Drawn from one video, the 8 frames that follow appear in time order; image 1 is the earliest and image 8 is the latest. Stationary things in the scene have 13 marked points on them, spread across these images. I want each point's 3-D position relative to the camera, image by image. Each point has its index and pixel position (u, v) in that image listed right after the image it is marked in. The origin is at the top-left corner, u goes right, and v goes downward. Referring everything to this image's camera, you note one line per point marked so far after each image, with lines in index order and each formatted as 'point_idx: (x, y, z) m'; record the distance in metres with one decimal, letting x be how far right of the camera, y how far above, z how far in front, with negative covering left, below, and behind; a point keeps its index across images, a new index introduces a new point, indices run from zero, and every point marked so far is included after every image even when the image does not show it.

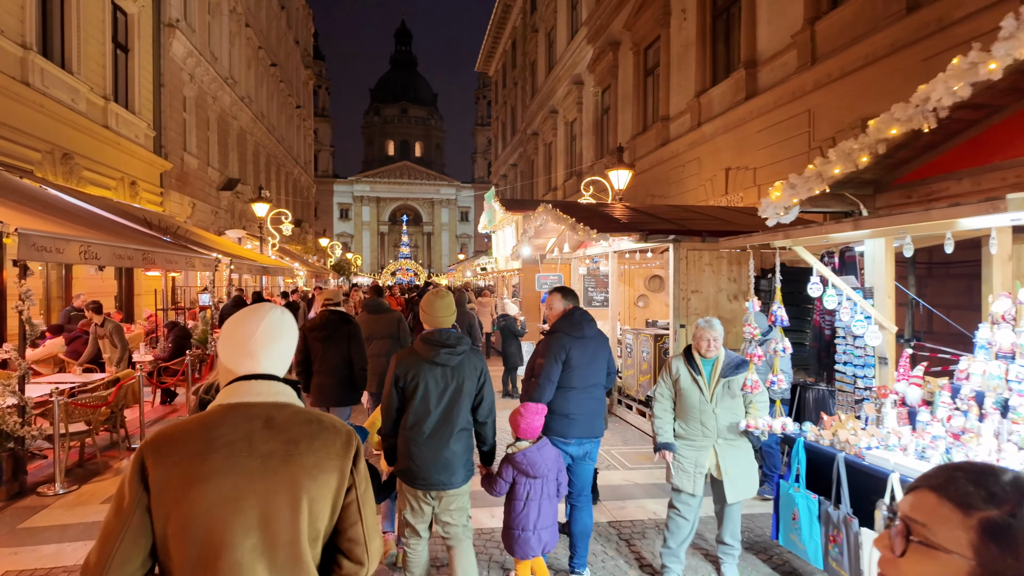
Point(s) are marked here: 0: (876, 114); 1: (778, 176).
0: (+5.6, +2.7, +9.3) m
1: (+5.2, +2.2, +11.8) m
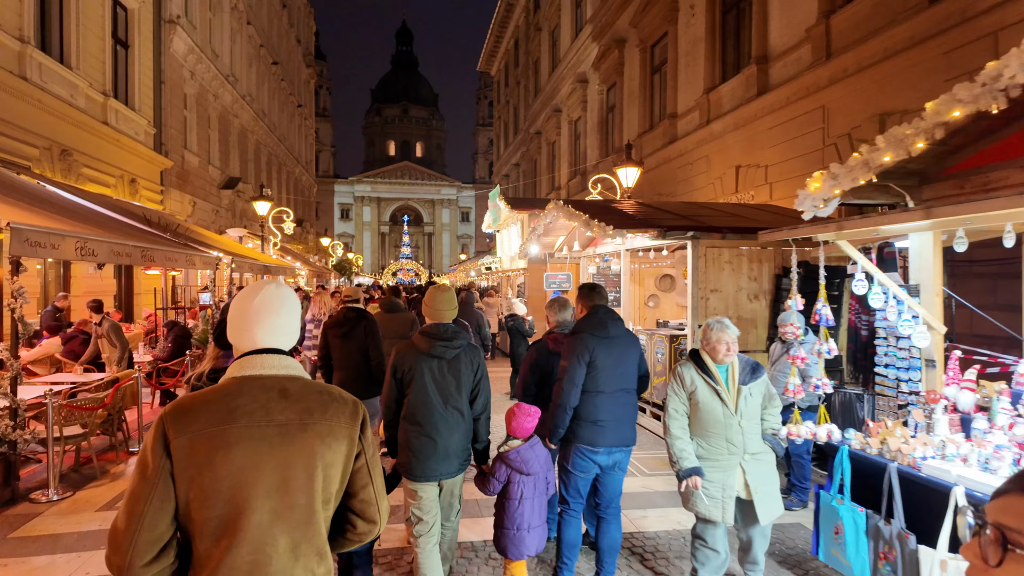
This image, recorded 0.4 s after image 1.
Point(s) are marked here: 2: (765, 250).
0: (+5.8, +2.7, +9.1) m
1: (+5.3, +2.2, +11.6) m
2: (+2.8, +0.4, +6.7) m
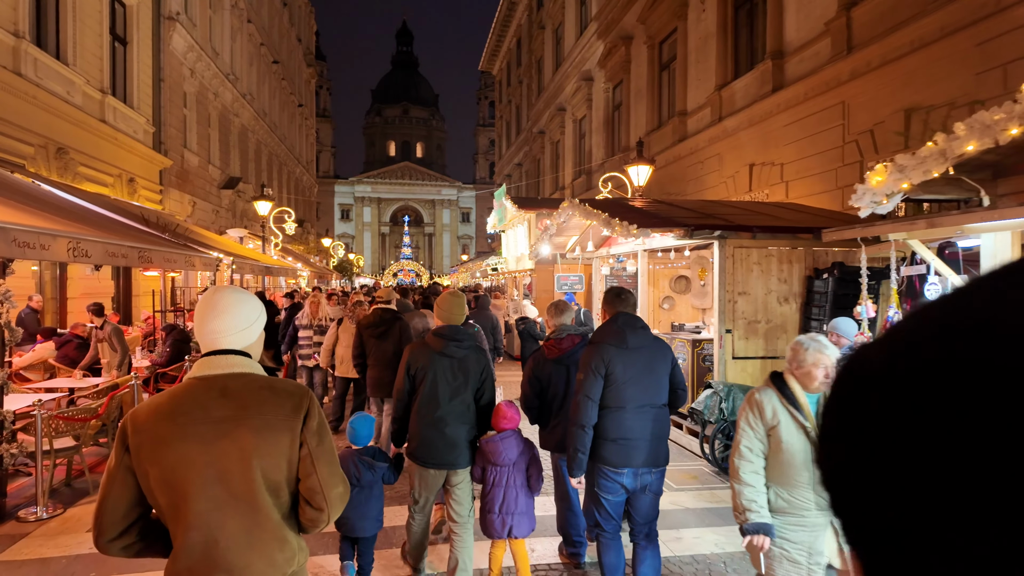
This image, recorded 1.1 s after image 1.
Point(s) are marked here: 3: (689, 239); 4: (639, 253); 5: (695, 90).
0: (+5.9, +2.7, +8.7) m
1: (+5.5, +2.2, +11.2) m
2: (+3.0, +0.4, +6.3) m
3: (+1.8, +0.5, +6.2) m
4: (+1.7, +0.5, +8.0) m
5: (+4.7, +5.1, +15.5) m
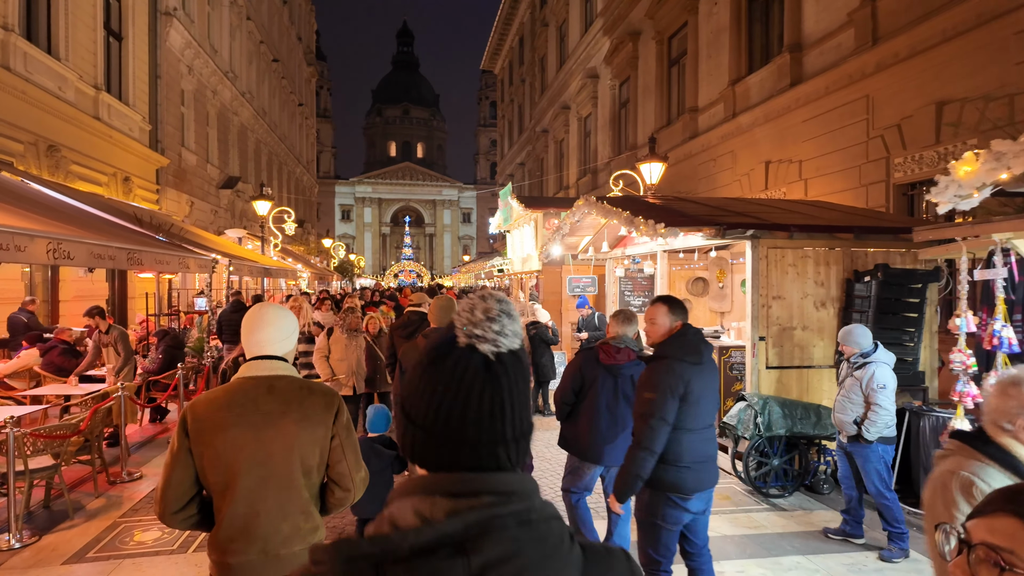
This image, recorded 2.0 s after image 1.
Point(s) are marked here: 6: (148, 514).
0: (+6.1, +2.6, +8.3) m
1: (+5.6, +2.1, +10.8) m
2: (+3.1, +0.4, +5.9) m
3: (+2.0, +0.5, +5.7) m
4: (+1.9, +0.4, +7.6) m
5: (+4.8, +5.0, +15.0) m
6: (-3.1, -1.9, +5.1) m
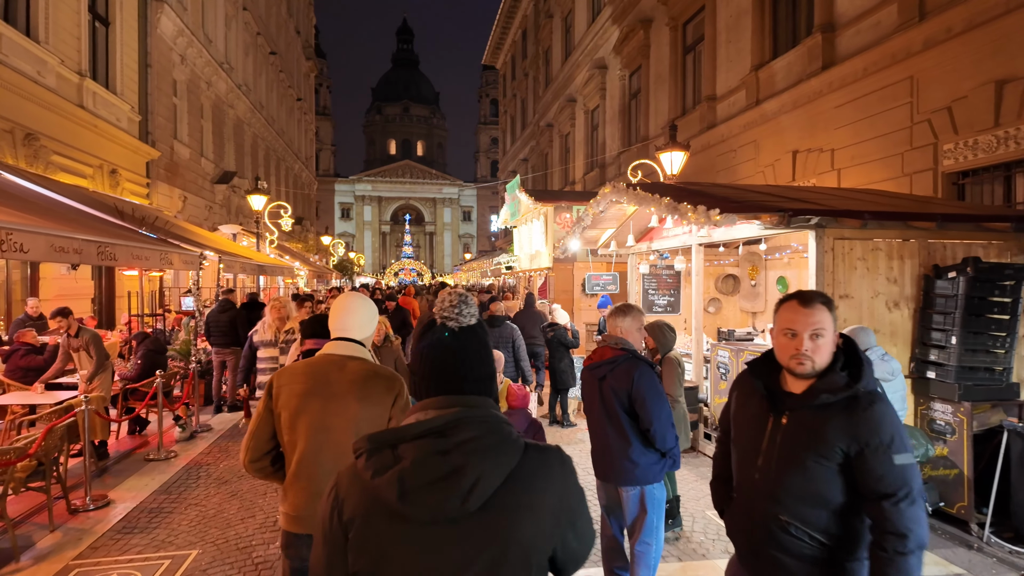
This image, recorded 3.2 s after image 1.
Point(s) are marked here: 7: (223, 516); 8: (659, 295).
0: (+6.3, +2.7, +7.5) m
1: (+5.8, +2.2, +10.0) m
2: (+3.3, +0.4, +5.1) m
3: (+2.2, +0.5, +4.9) m
4: (+2.1, +0.4, +6.8) m
5: (+5.0, +5.1, +14.2) m
6: (-2.9, -1.9, +4.3) m
7: (-2.4, -1.9, +5.1) m
8: (+2.0, -0.1, +8.4) m
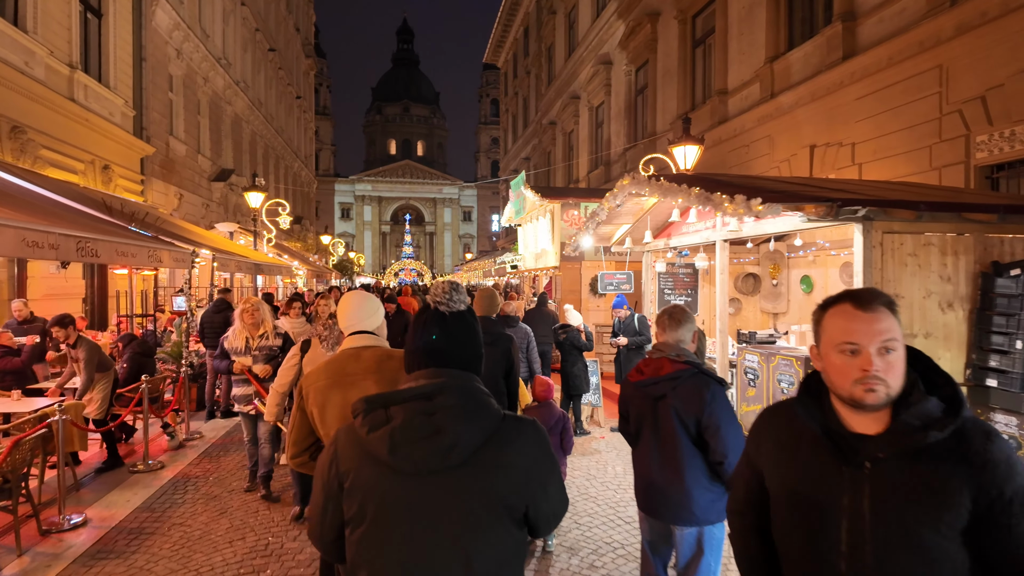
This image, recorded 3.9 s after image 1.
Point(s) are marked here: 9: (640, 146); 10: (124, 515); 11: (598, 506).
0: (+6.4, +2.7, +7.0) m
1: (+6.0, +2.2, +9.5) m
2: (+3.4, +0.4, +4.6) m
3: (+2.3, +0.5, +4.5) m
4: (+2.2, +0.5, +6.3) m
5: (+5.2, +5.1, +13.7) m
6: (-2.8, -1.9, +3.9) m
7: (-2.3, -1.9, +4.6) m
8: (+2.2, -0.1, +7.9) m
9: (+4.0, +4.5, +18.9) m
10: (-3.3, -1.9, +5.1) m
11: (+0.7, -1.9, +5.1) m
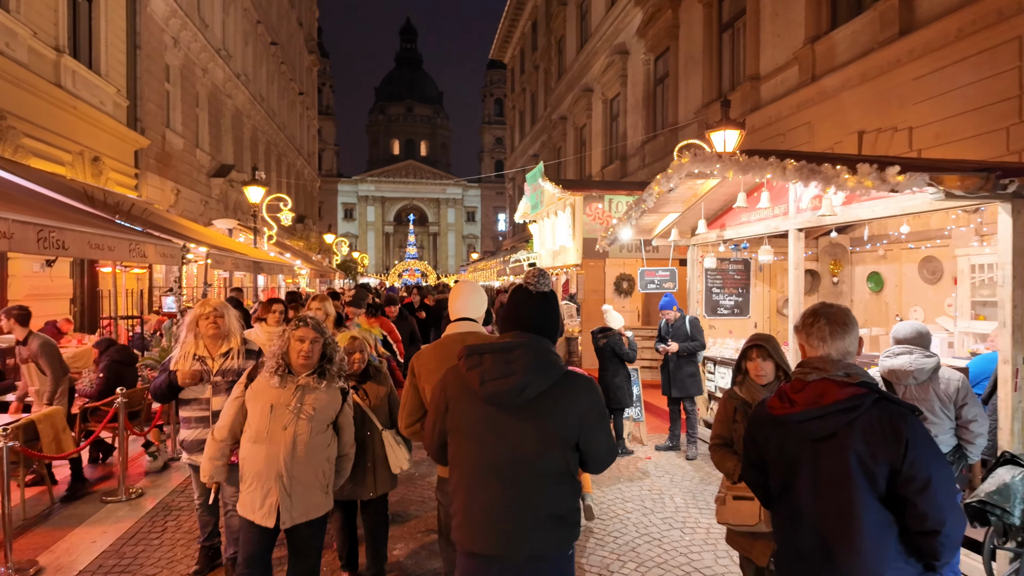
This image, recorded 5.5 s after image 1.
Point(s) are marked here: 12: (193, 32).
0: (+6.7, +2.7, +6.1) m
1: (+6.3, +2.2, +8.6) m
2: (+3.8, +0.4, +3.7) m
3: (+2.6, +0.5, +3.5) m
4: (+2.5, +0.5, +5.4) m
5: (+5.5, +5.1, +12.8) m
6: (-2.5, -1.9, +3.0) m
7: (-2.0, -1.9, +3.7) m
8: (+2.5, -0.1, +7.0) m
9: (+4.4, +4.5, +18.0) m
10: (-2.9, -1.9, +4.2) m
11: (+1.1, -1.8, +4.2) m
12: (-10.3, +8.3, +19.5) m
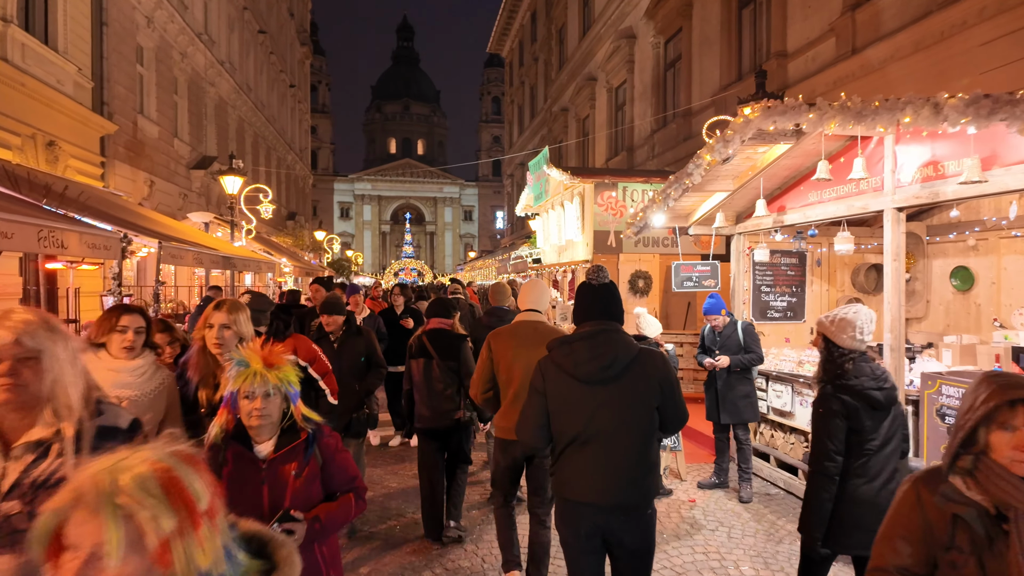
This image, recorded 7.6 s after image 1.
0: (+6.8, +2.7, +4.8) m
1: (+6.4, +2.2, +7.3) m
2: (+3.8, +0.4, +2.4) m
3: (+2.7, +0.5, +2.2) m
4: (+2.6, +0.5, +4.1) m
5: (+5.6, +5.1, +11.5) m
6: (-2.4, -1.9, +1.7) m
7: (-1.9, -1.9, +2.4) m
8: (+2.6, 0.0, +5.7) m
9: (+4.4, +4.5, +16.7) m
10: (-2.9, -1.9, +2.9) m
11: (+1.1, -1.8, +2.9) m
12: (-10.3, +8.3, +18.2) m
